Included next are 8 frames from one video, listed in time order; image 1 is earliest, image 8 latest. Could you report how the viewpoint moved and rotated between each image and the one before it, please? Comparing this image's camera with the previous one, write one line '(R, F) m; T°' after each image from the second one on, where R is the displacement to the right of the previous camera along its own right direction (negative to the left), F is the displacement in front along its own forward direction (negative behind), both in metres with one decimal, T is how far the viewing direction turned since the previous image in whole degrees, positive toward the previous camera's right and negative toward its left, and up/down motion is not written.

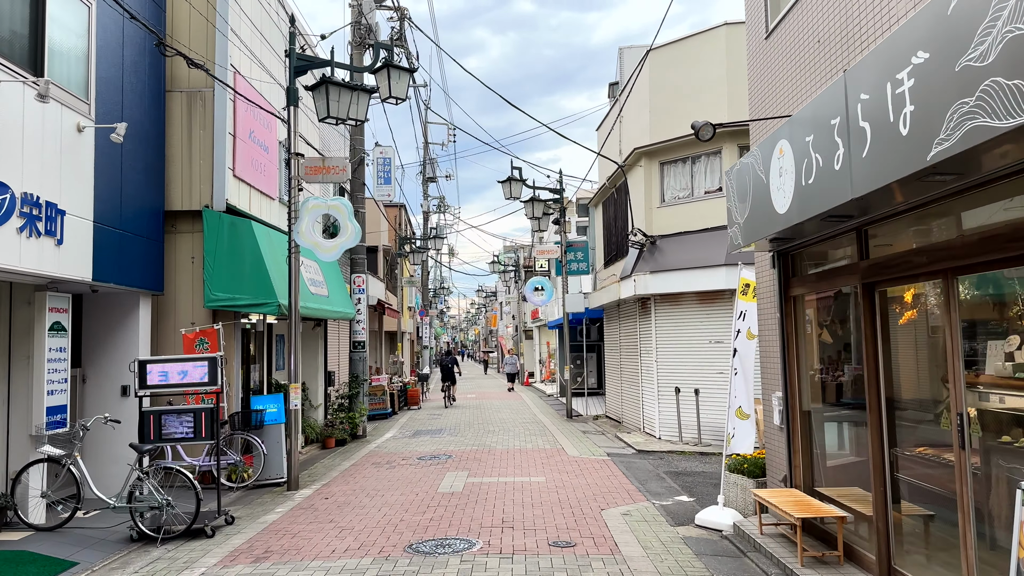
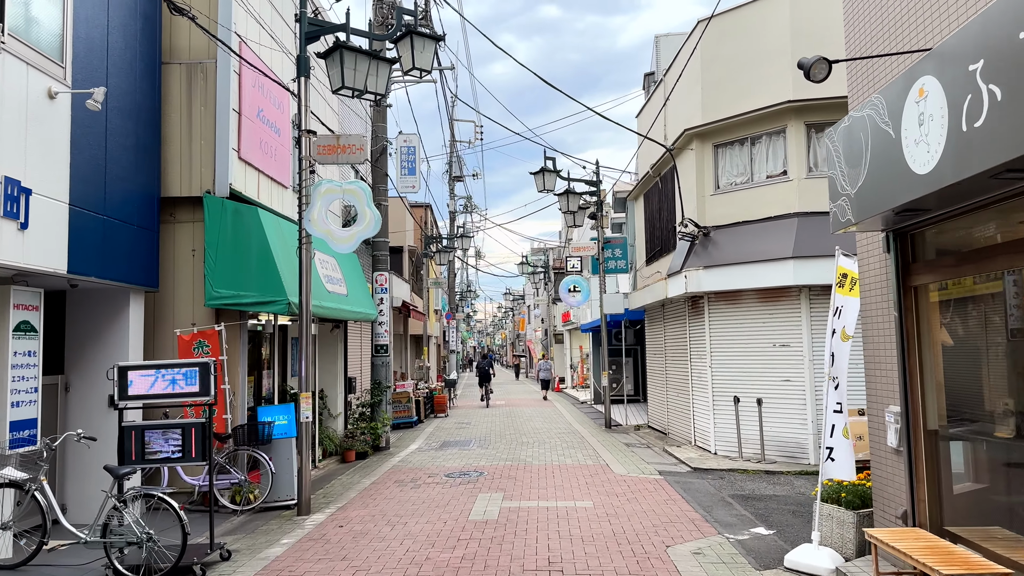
(-0.2, +1.2) m; -2°
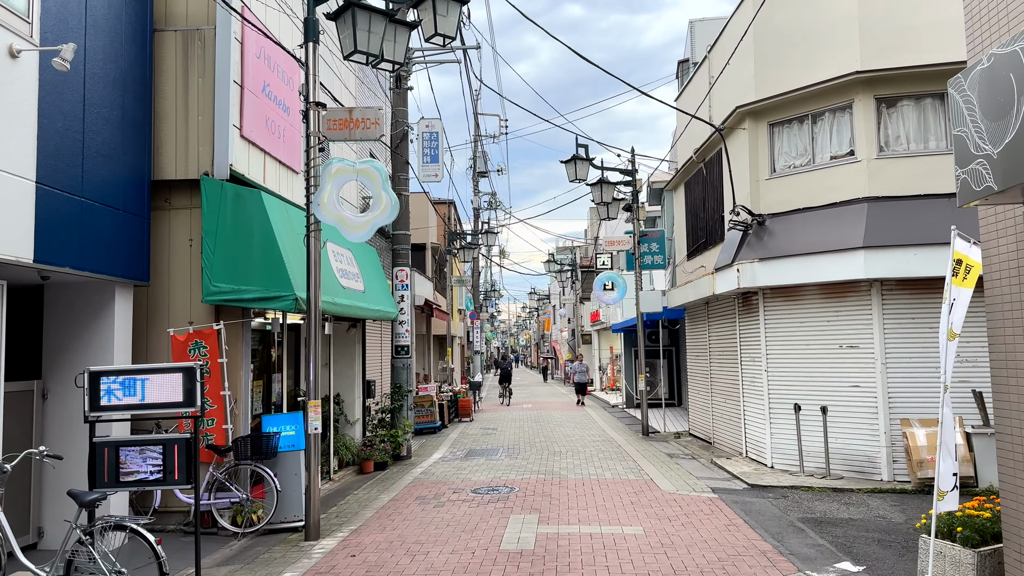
(-0.1, +1.0) m; -2°
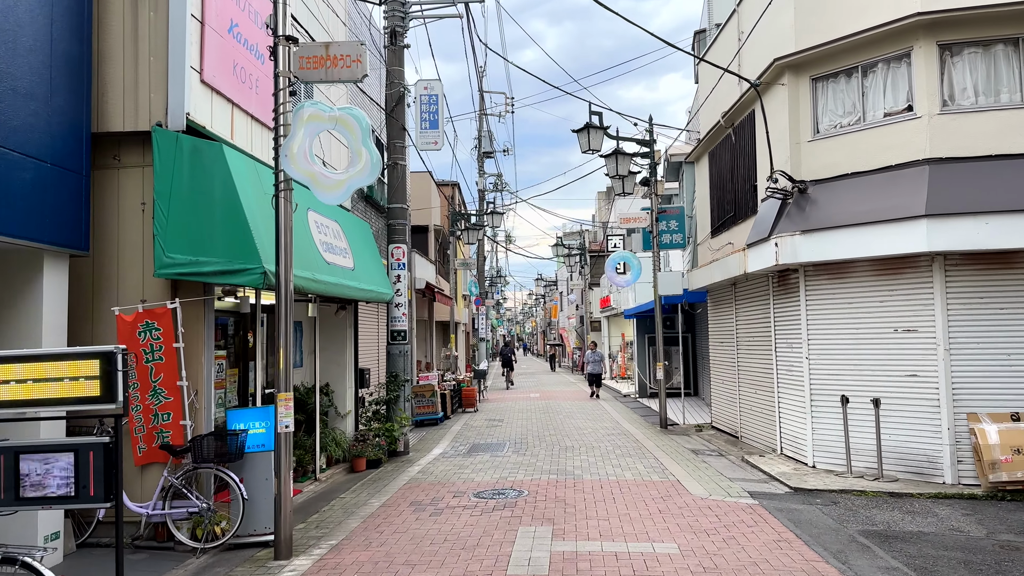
(0.0, +1.1) m; 0°
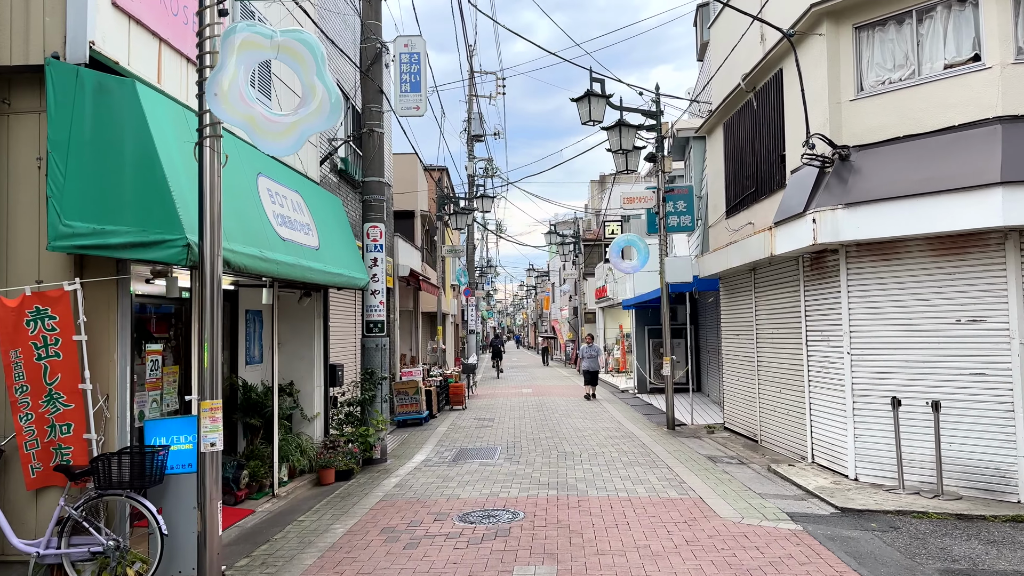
(0.0, +1.3) m; +1°
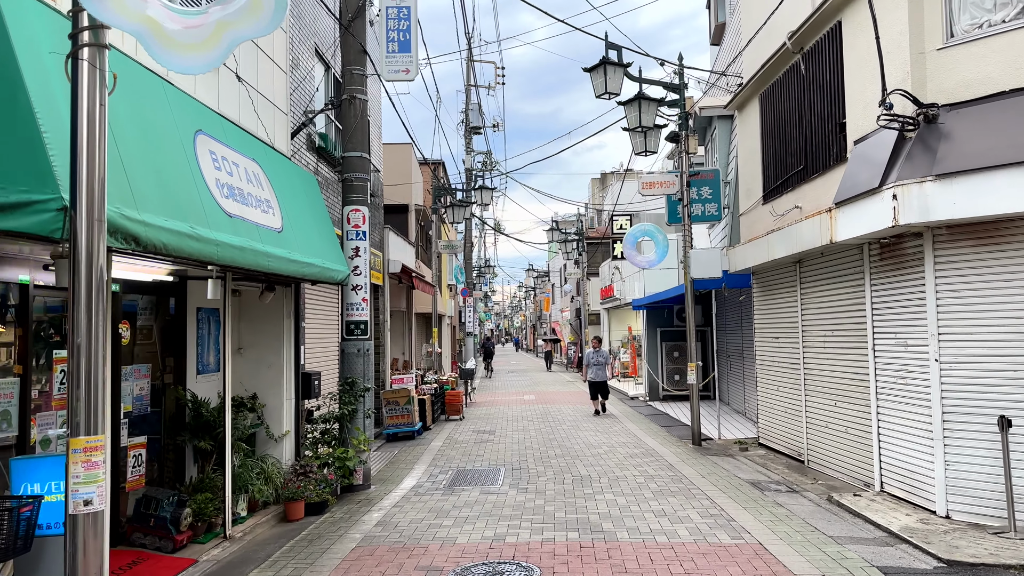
(-0.1, +1.5) m; 0°
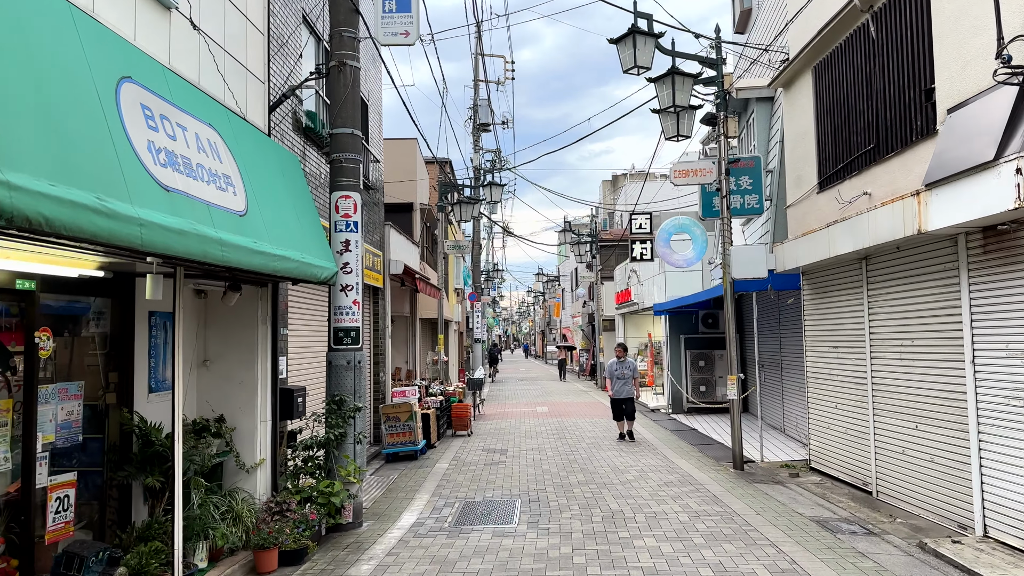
(-0.1, +1.3) m; -1°
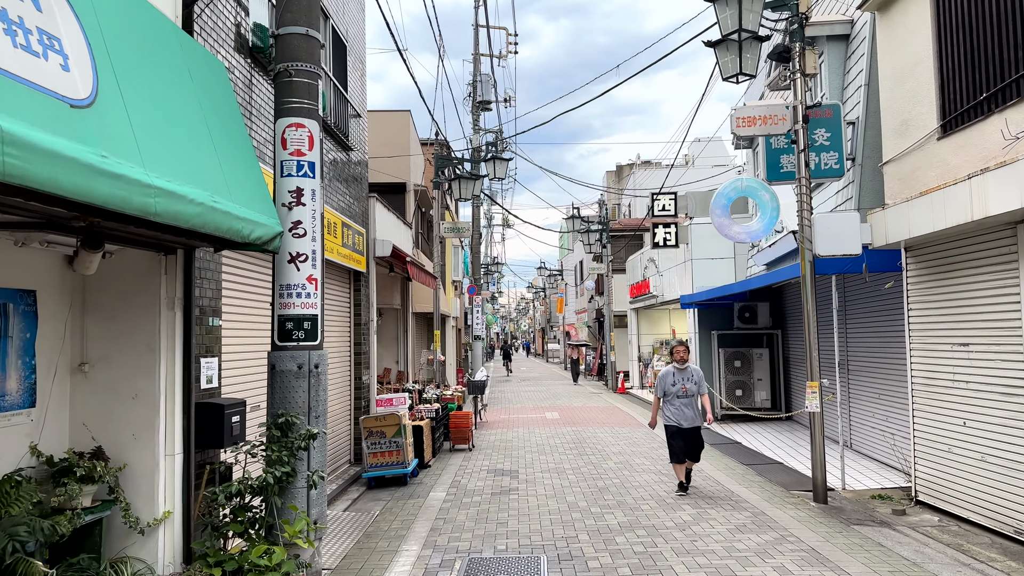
(-0.2, +2.1) m; 0°
